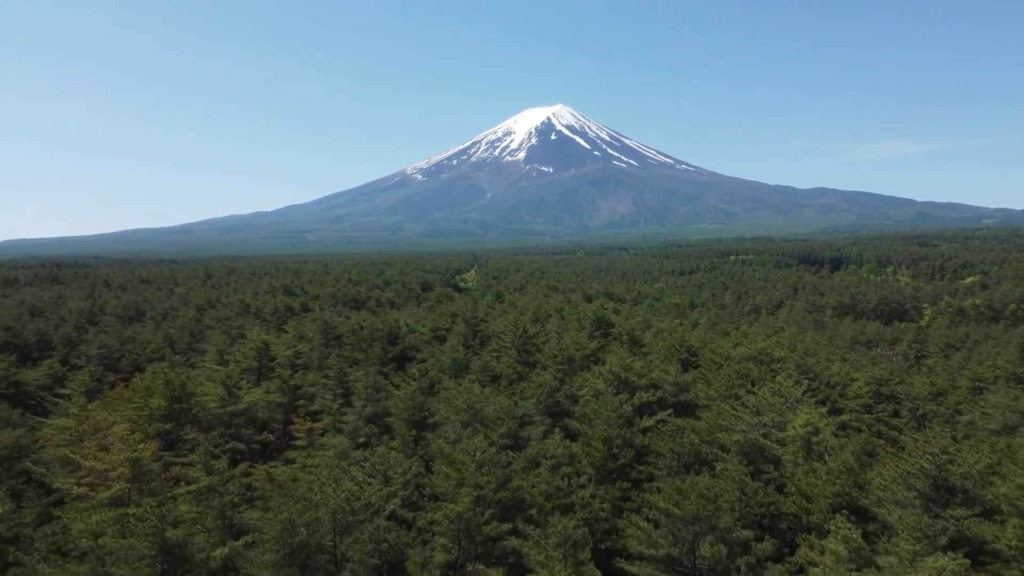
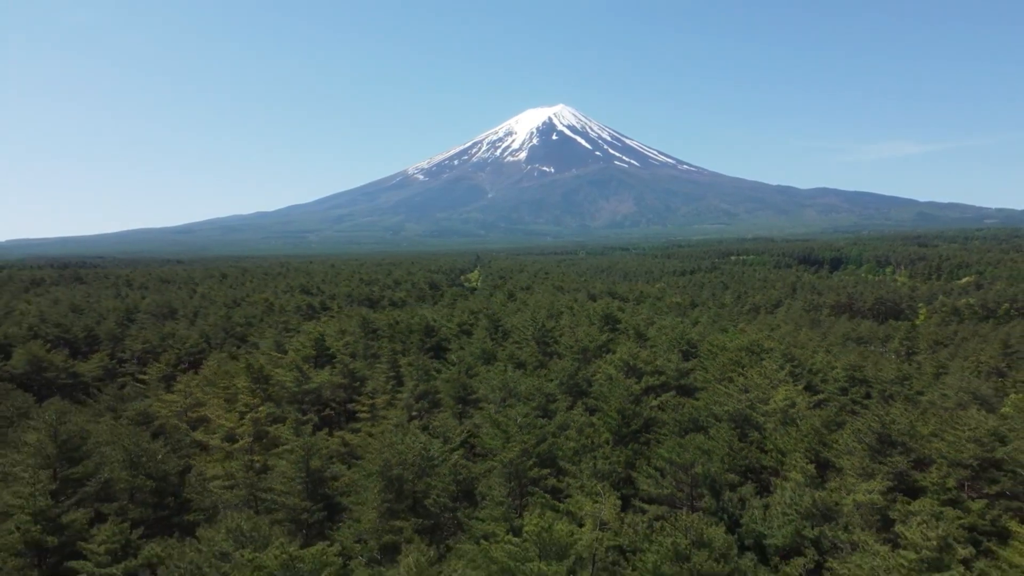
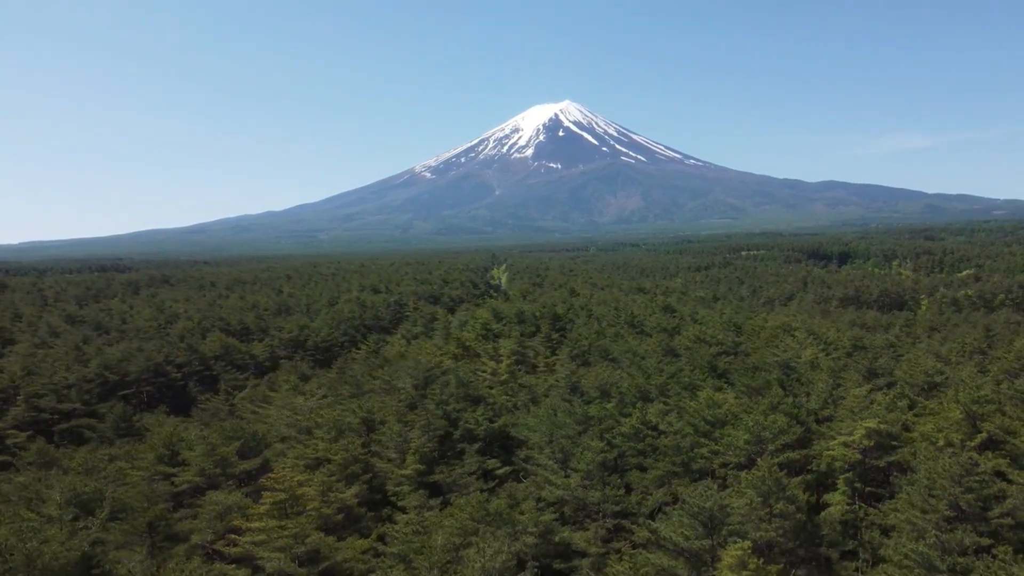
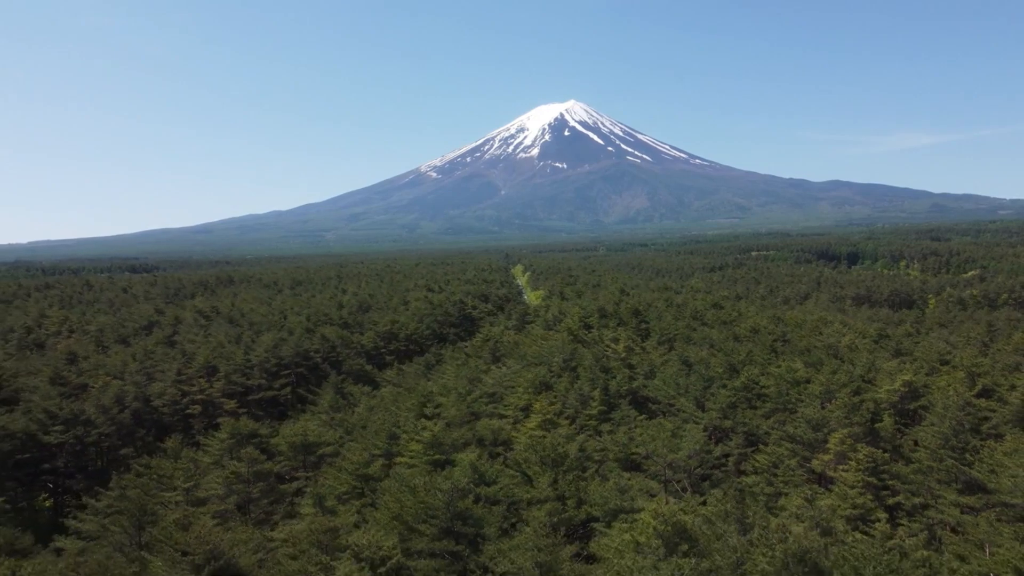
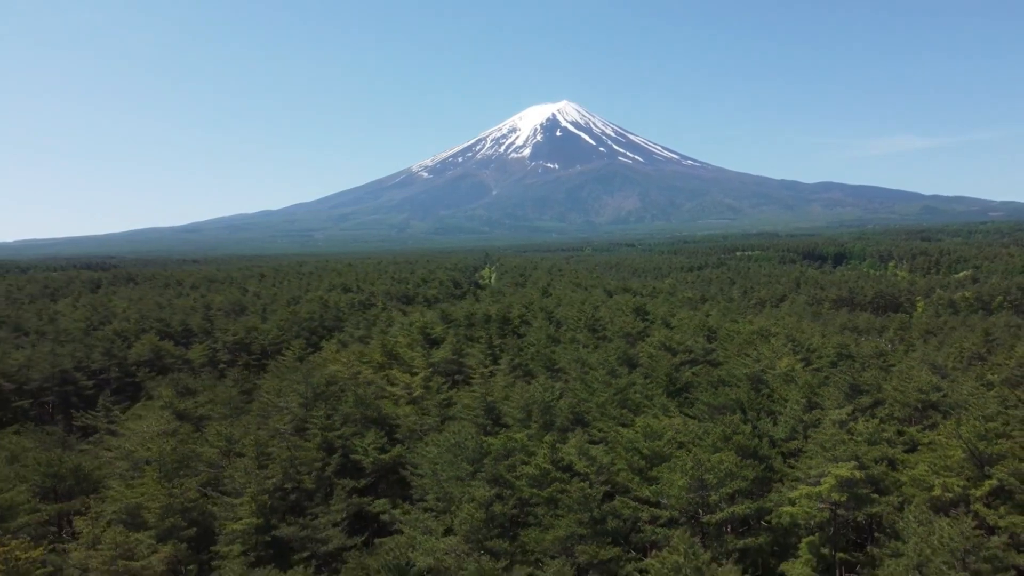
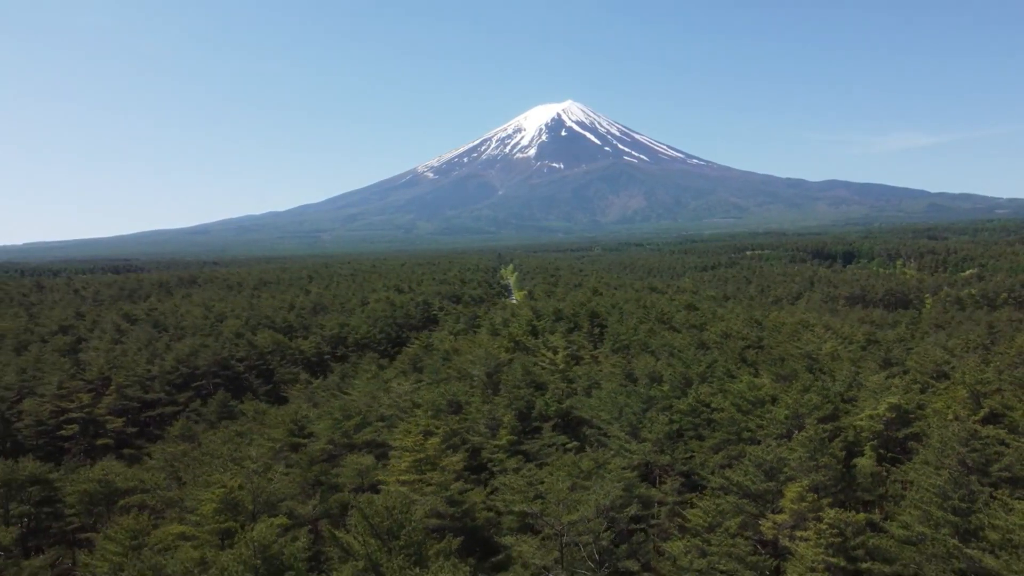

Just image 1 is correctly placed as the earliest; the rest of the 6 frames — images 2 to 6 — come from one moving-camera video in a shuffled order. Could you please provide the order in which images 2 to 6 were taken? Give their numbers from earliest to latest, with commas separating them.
2, 5, 3, 6, 4
